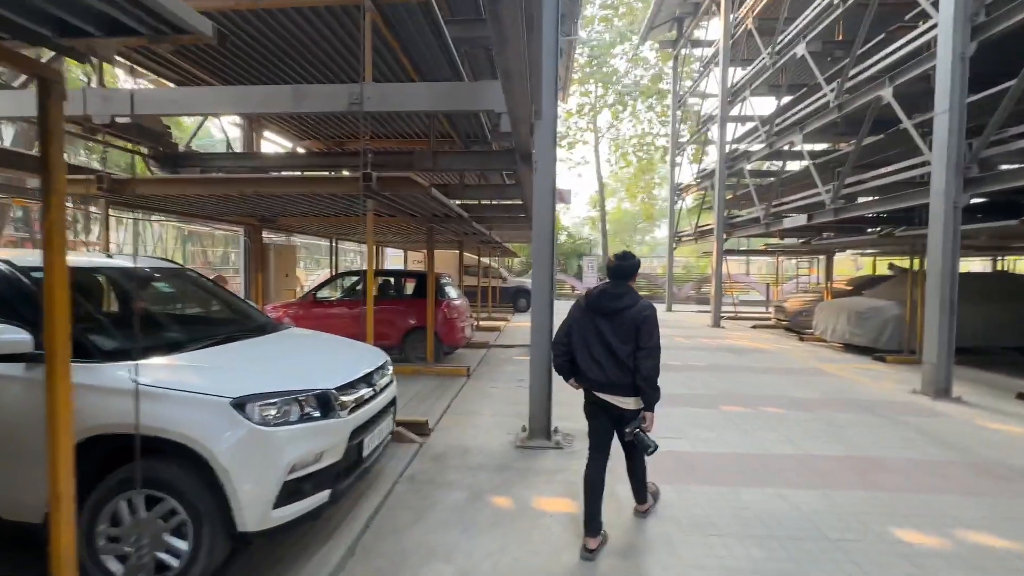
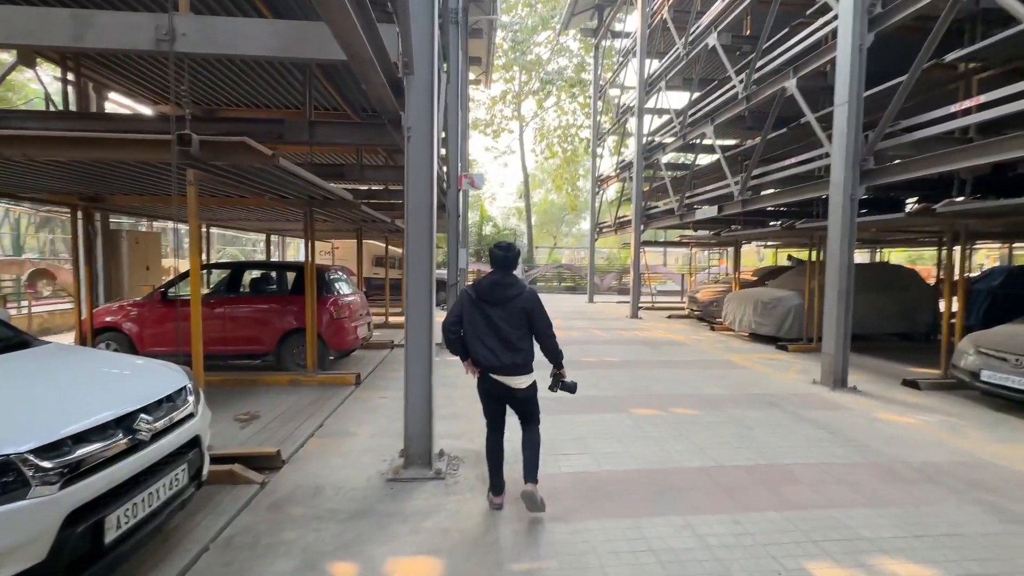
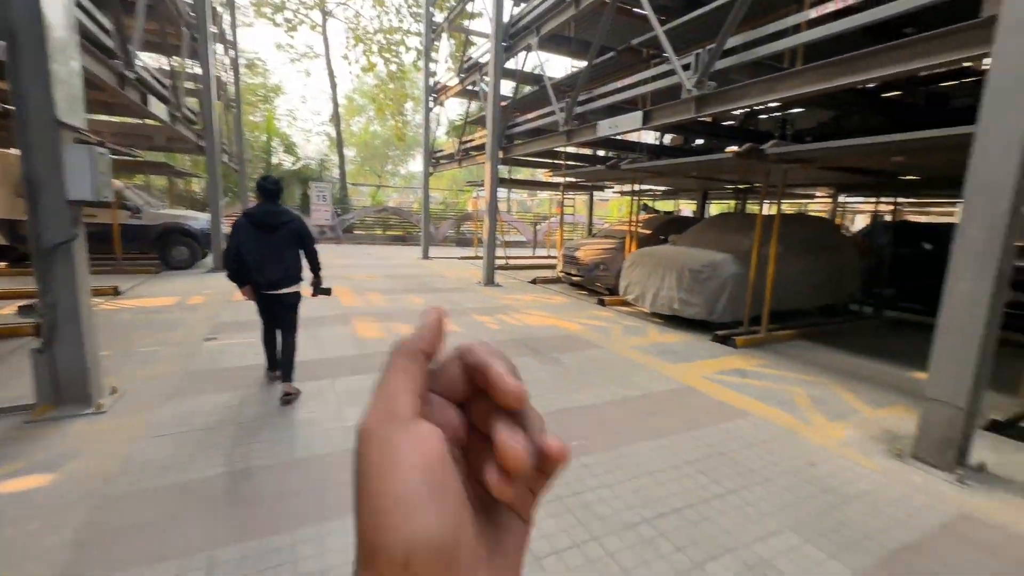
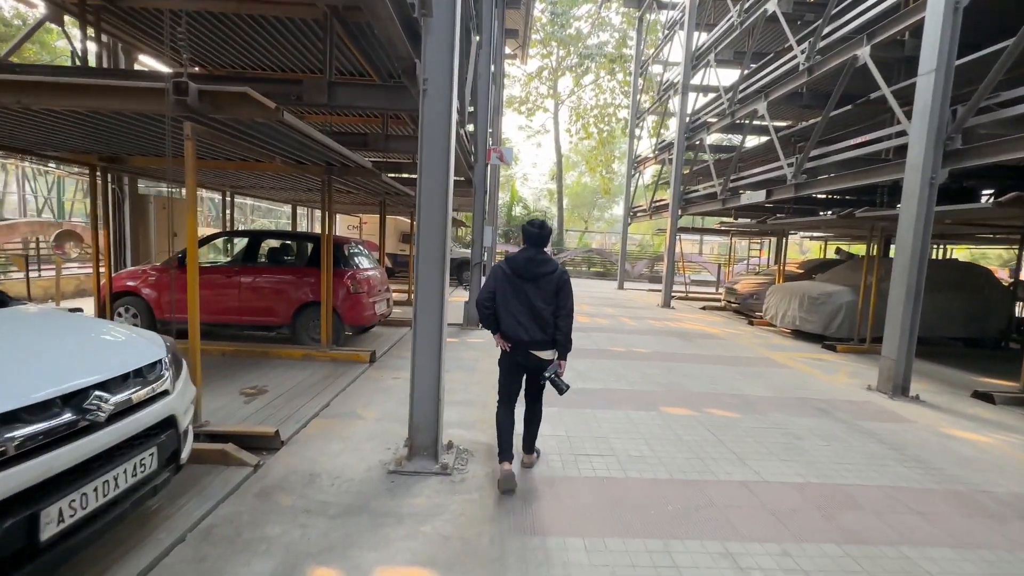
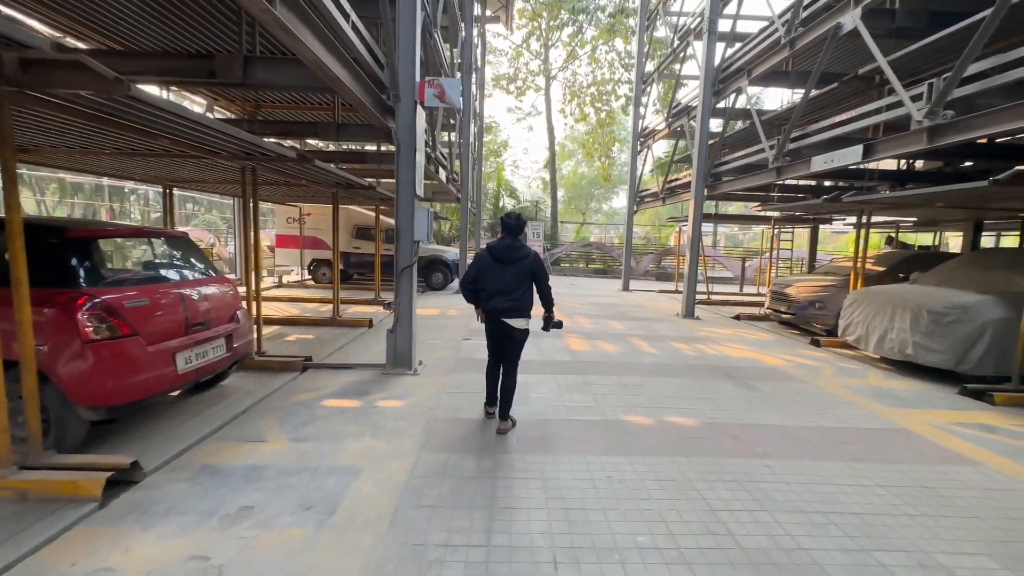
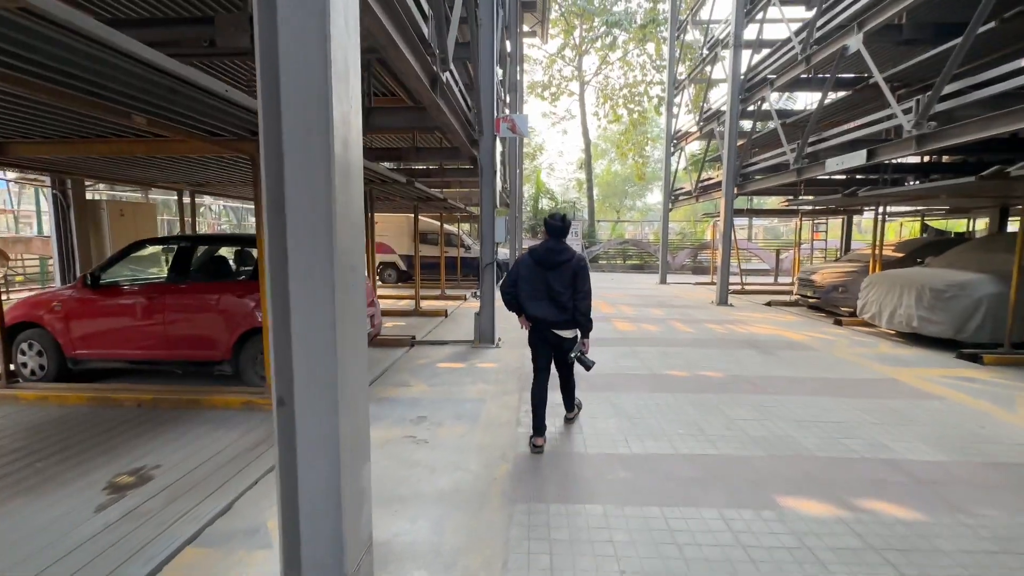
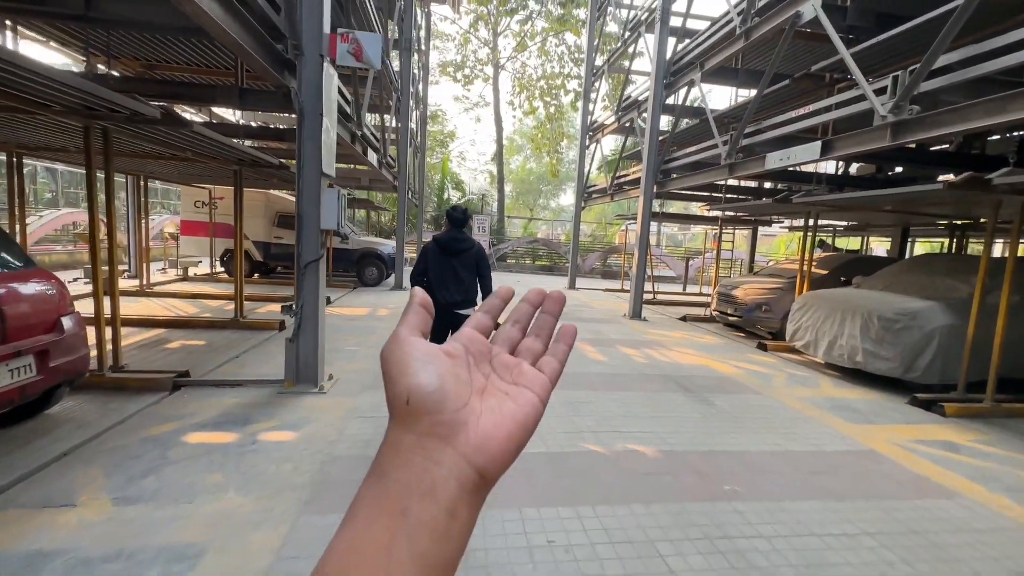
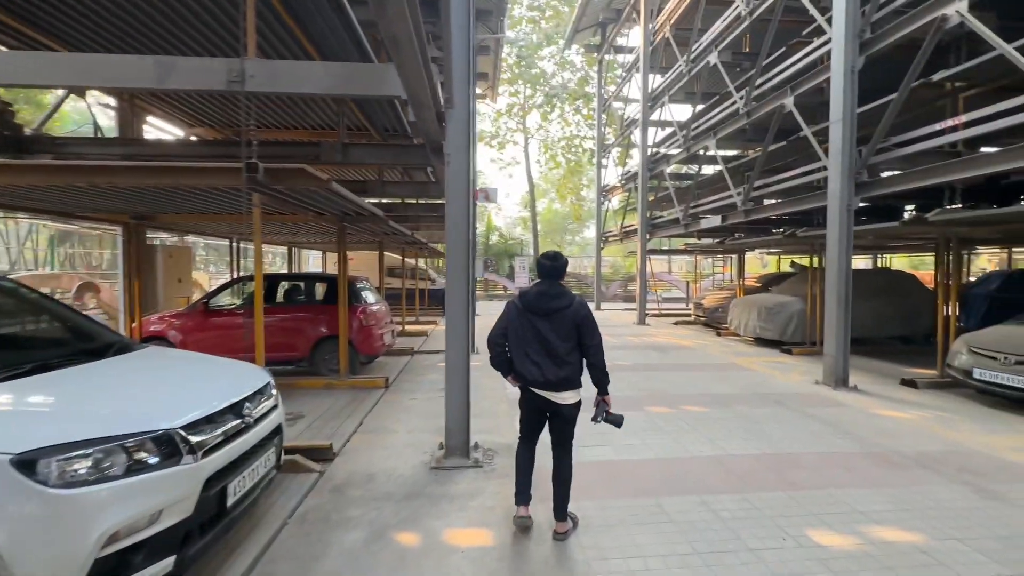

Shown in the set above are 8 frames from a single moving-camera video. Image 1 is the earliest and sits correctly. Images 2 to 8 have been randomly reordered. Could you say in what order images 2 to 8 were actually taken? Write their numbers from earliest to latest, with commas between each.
8, 2, 4, 6, 5, 7, 3
